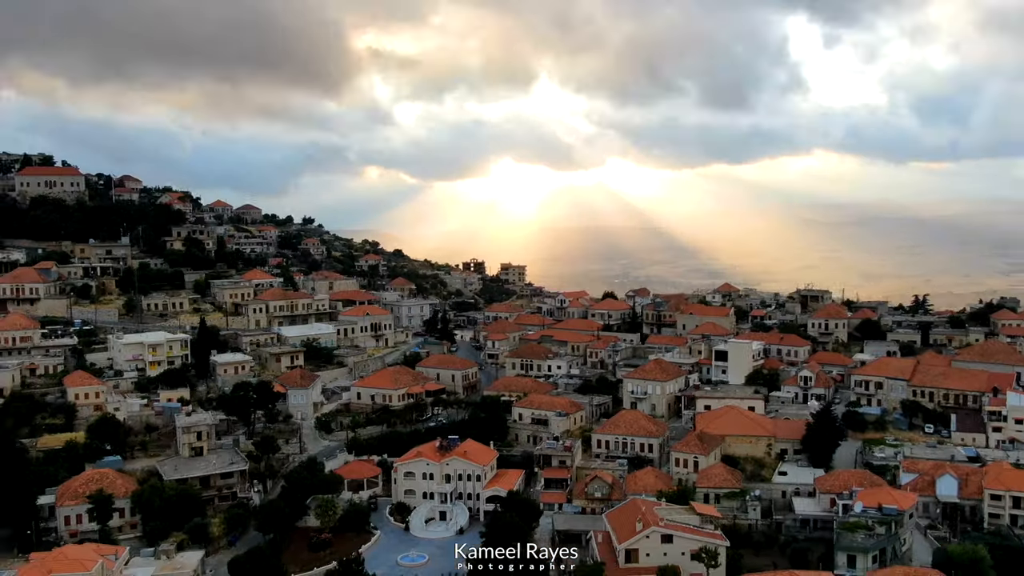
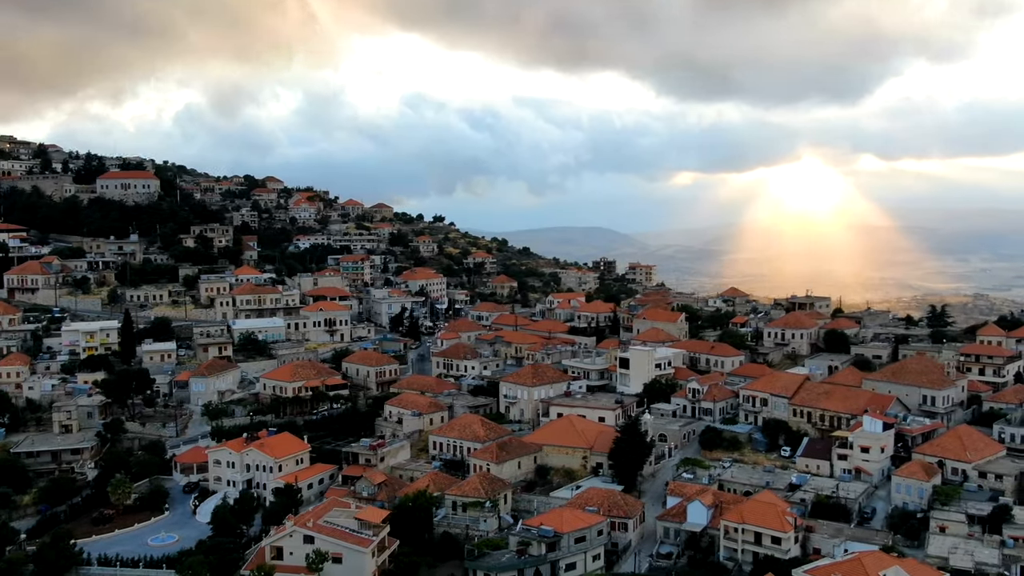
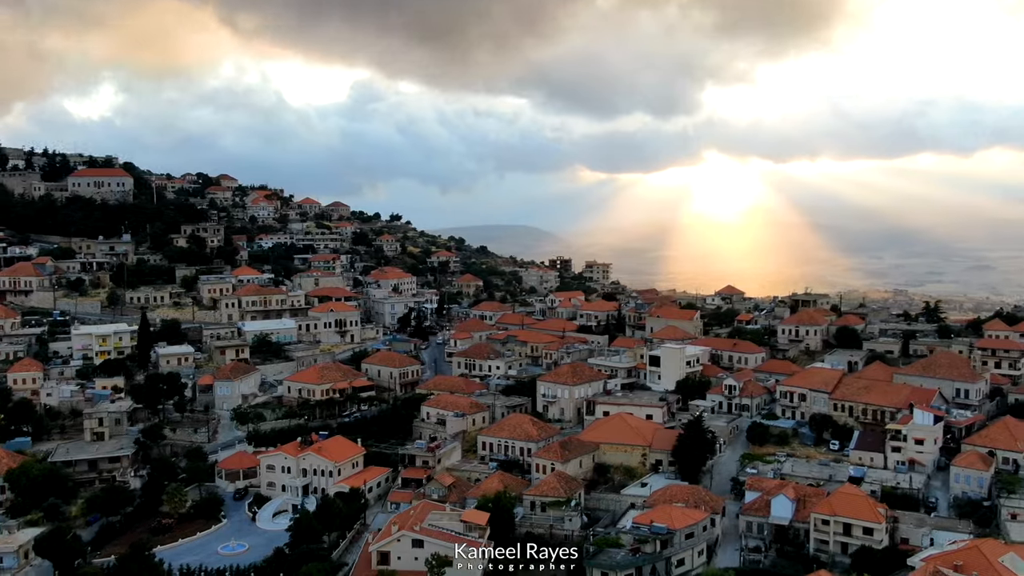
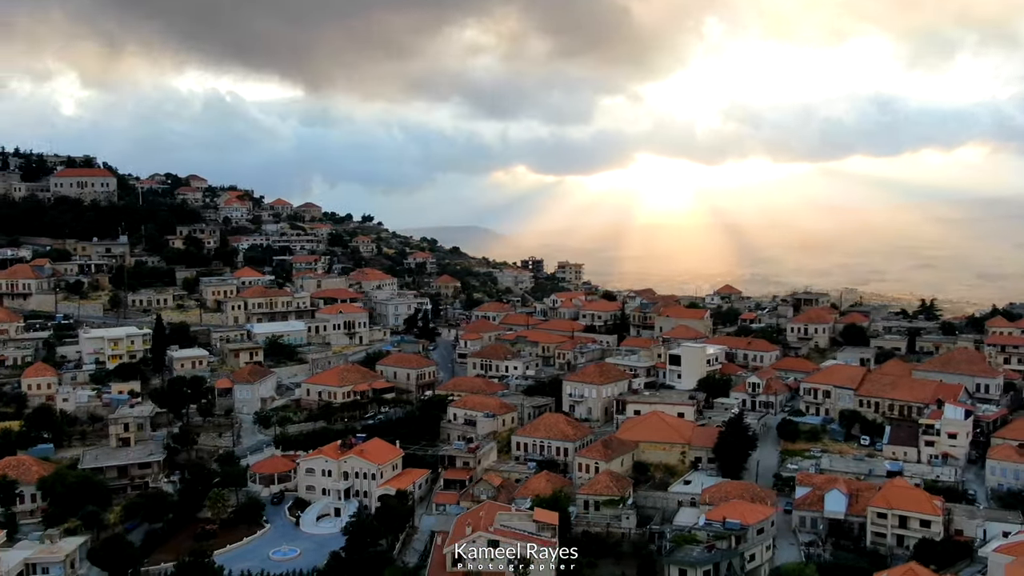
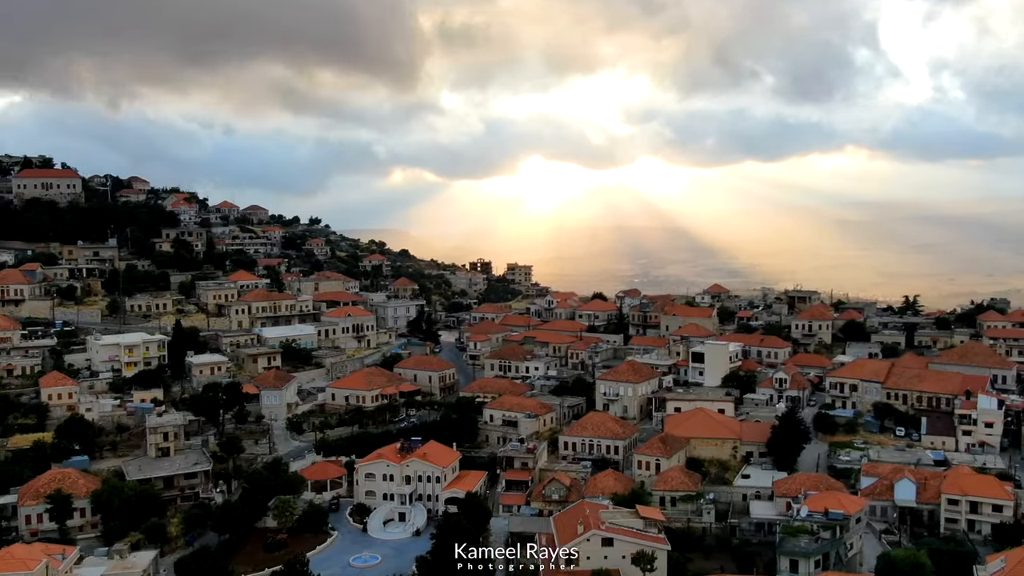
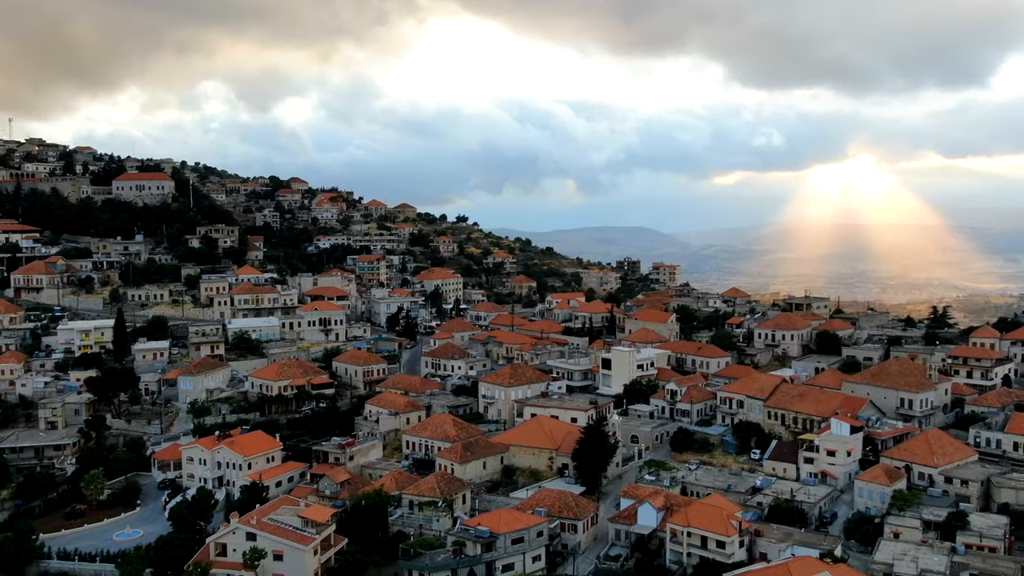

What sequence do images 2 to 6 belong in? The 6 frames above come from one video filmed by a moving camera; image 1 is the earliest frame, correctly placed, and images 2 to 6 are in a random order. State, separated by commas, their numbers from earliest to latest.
5, 4, 3, 2, 6
